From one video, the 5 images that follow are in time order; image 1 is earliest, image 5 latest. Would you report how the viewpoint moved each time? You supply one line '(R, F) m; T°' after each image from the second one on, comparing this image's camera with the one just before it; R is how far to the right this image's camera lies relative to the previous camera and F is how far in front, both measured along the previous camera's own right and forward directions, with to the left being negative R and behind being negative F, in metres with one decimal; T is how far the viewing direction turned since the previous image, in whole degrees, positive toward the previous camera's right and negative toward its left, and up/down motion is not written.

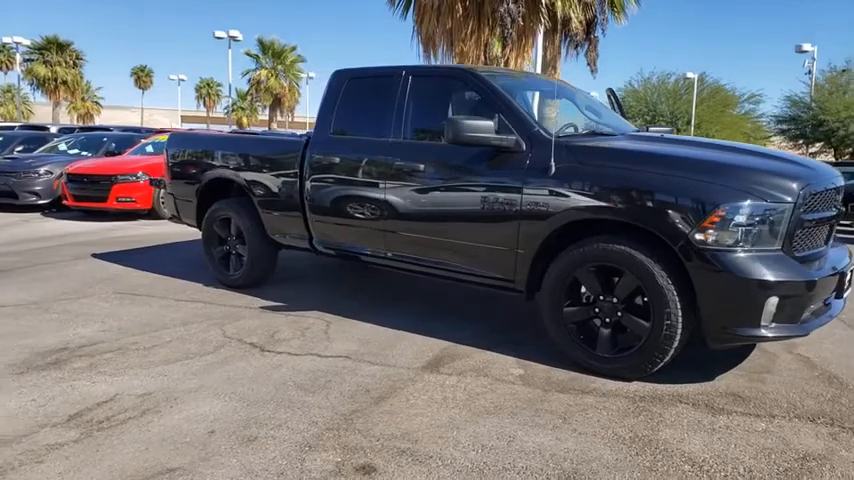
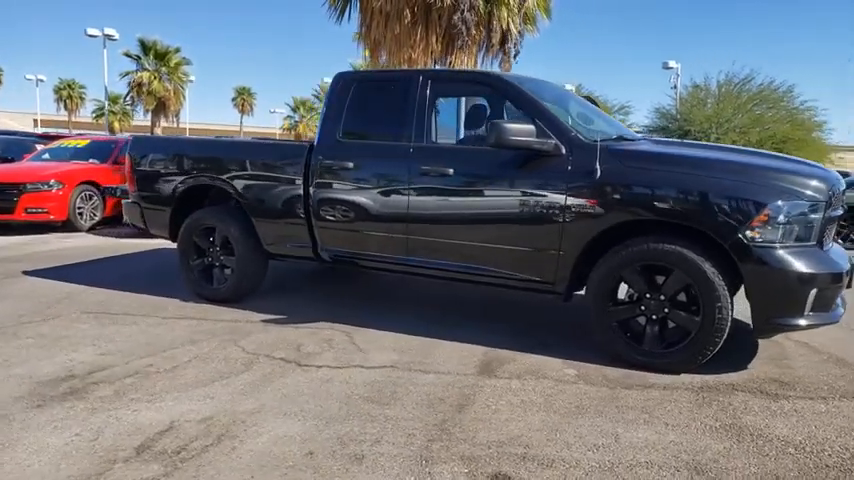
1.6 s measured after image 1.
(-1.1, +0.1) m; +10°
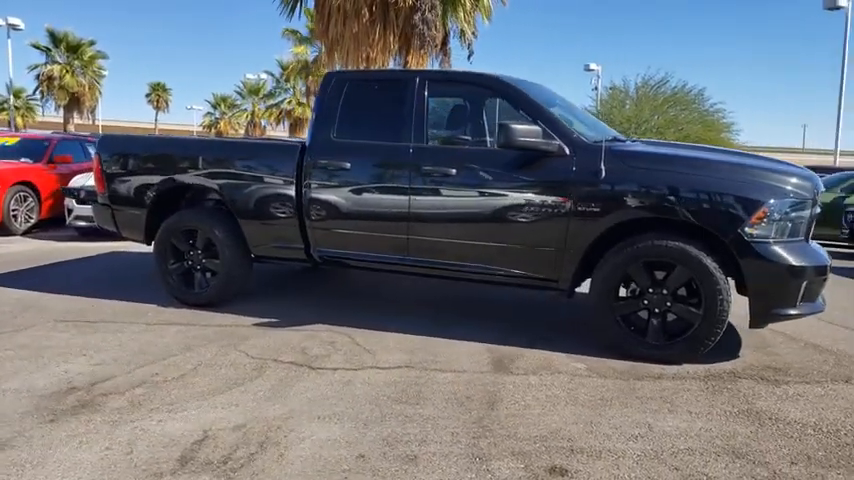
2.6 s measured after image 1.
(-0.6, 0.0) m; +7°
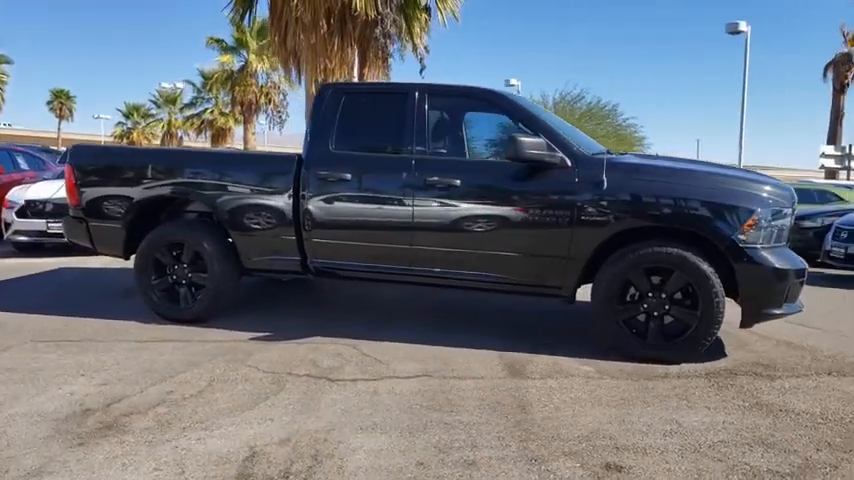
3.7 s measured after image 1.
(-0.7, 0.0) m; +7°
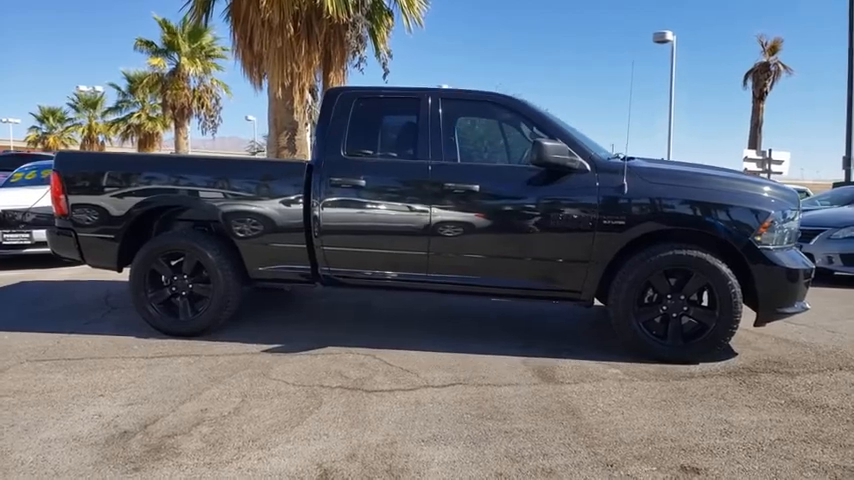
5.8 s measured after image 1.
(-0.7, +0.1) m; +6°
